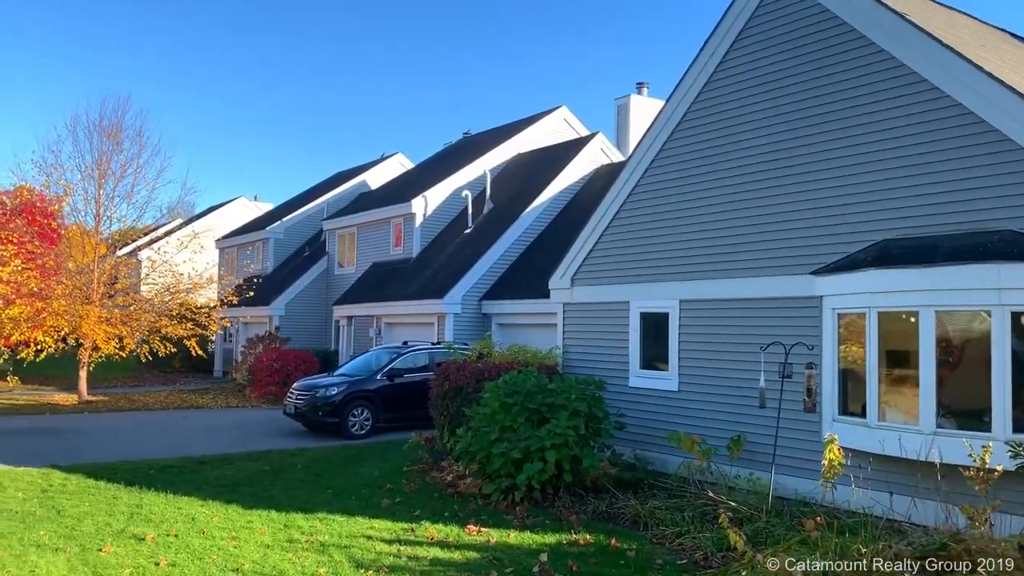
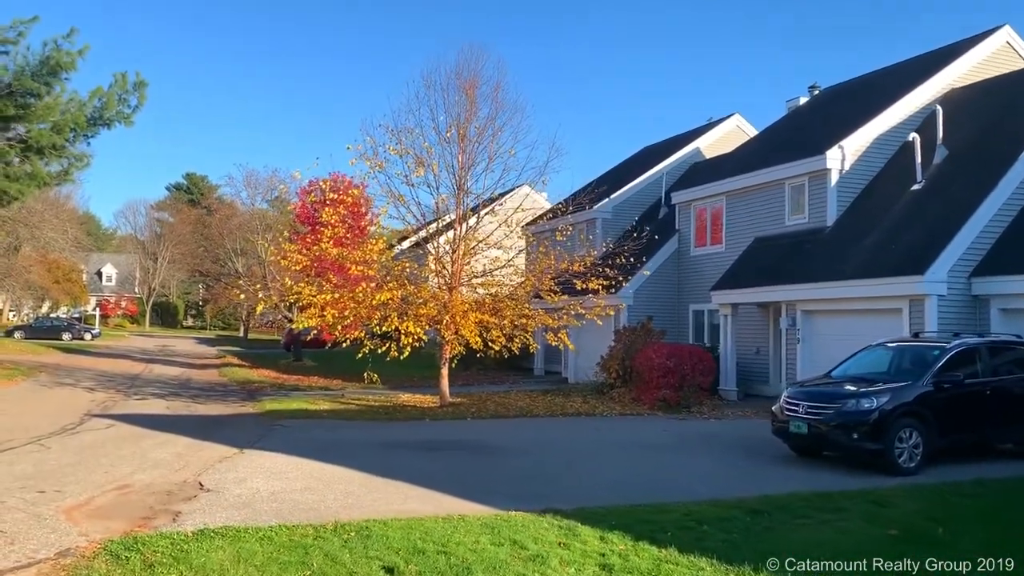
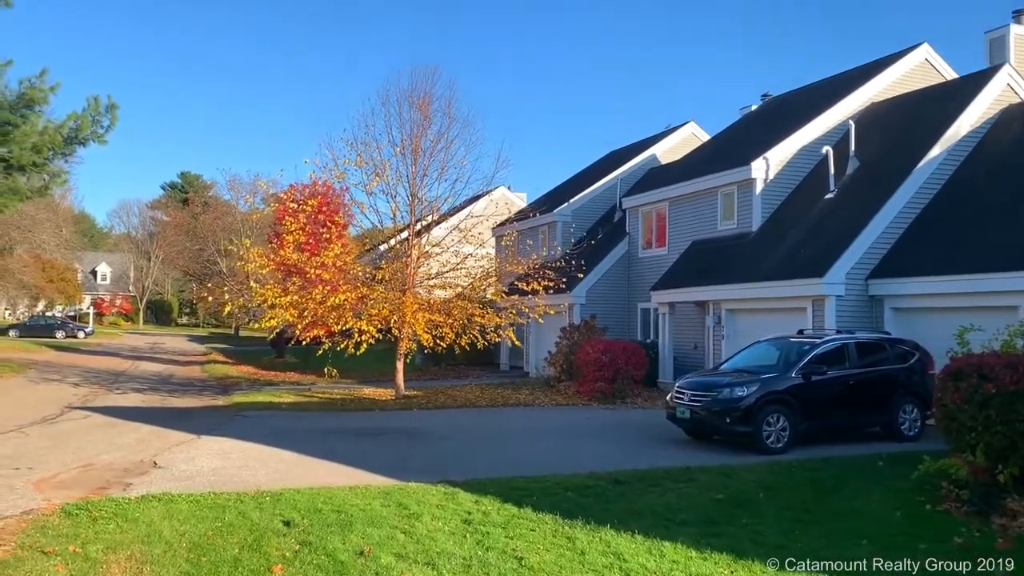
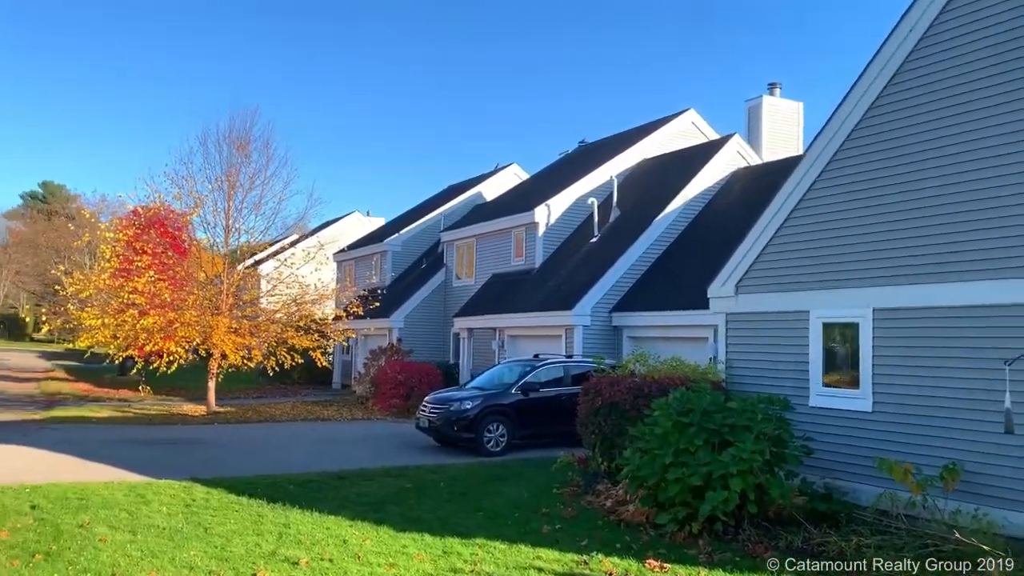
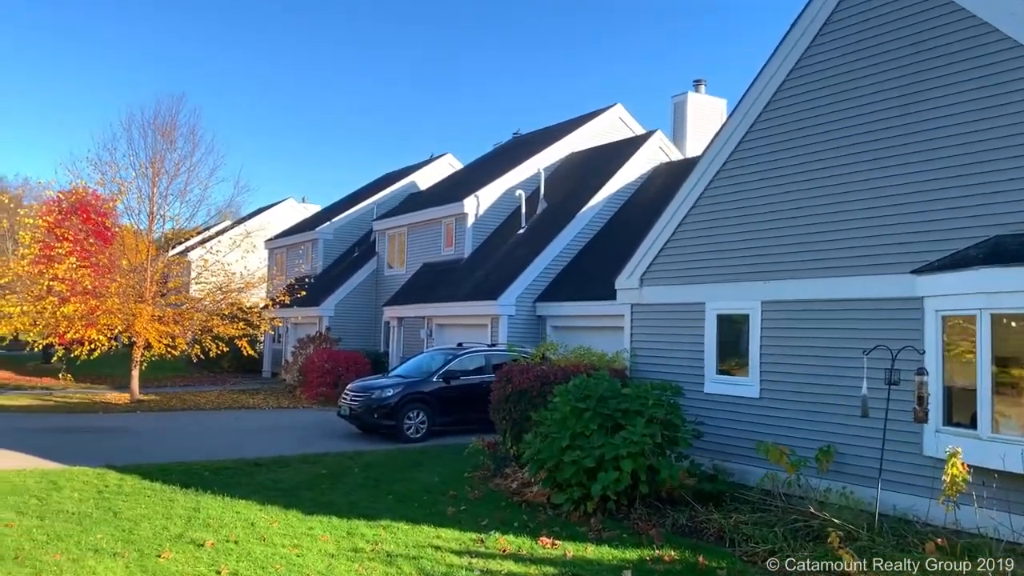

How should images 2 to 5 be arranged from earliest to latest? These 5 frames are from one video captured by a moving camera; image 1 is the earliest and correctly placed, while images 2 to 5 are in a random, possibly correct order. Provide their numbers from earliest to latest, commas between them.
5, 4, 3, 2
